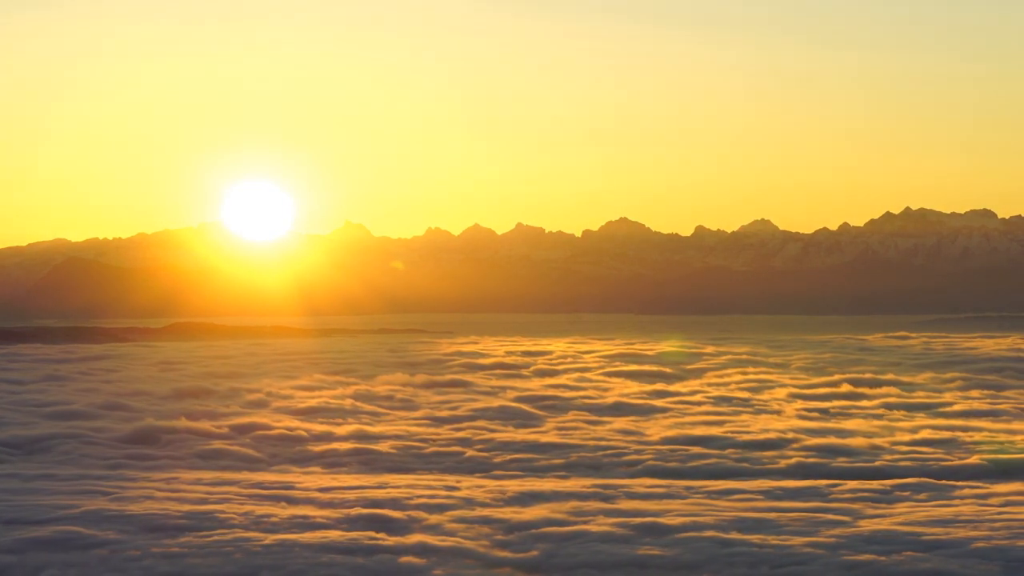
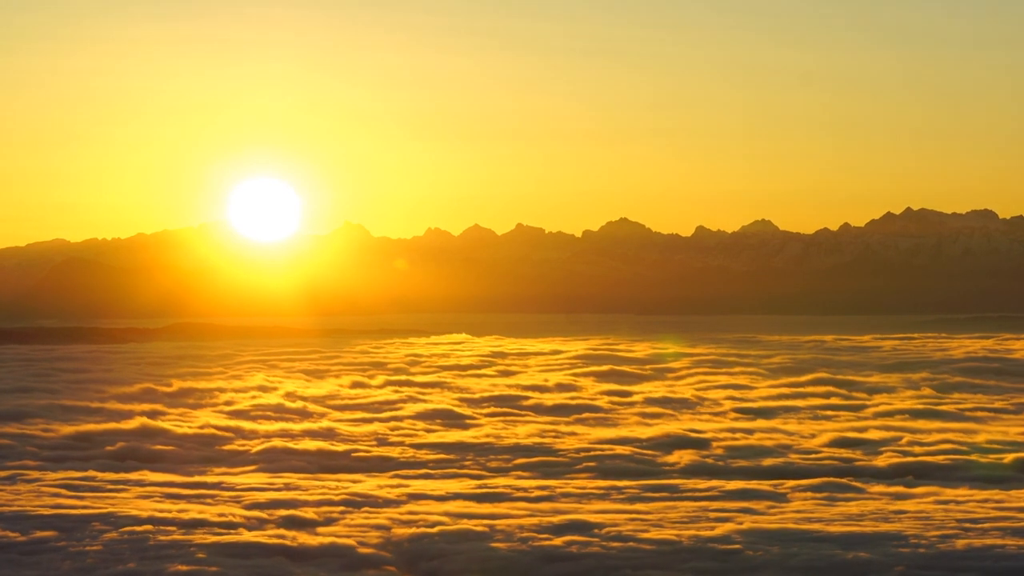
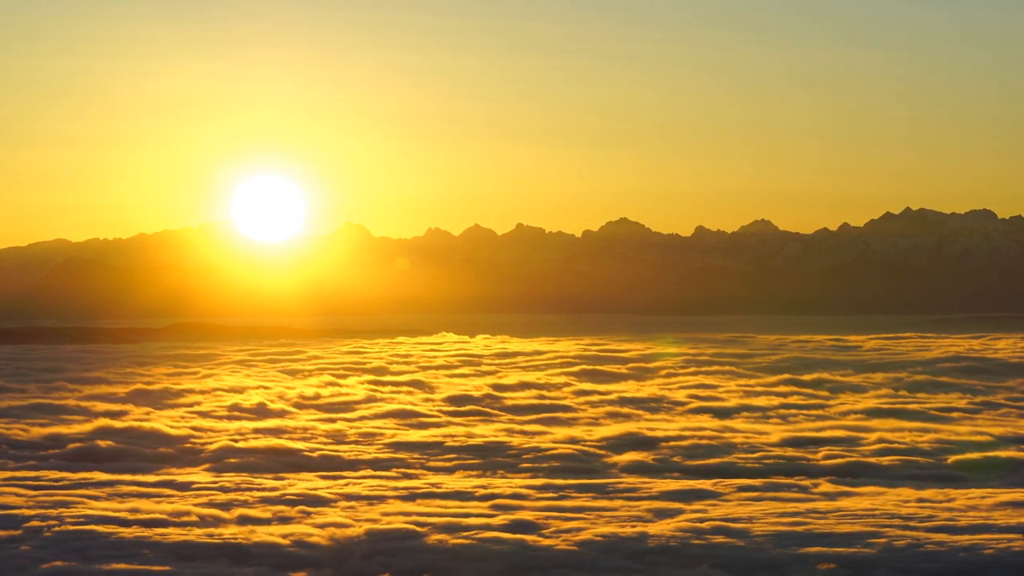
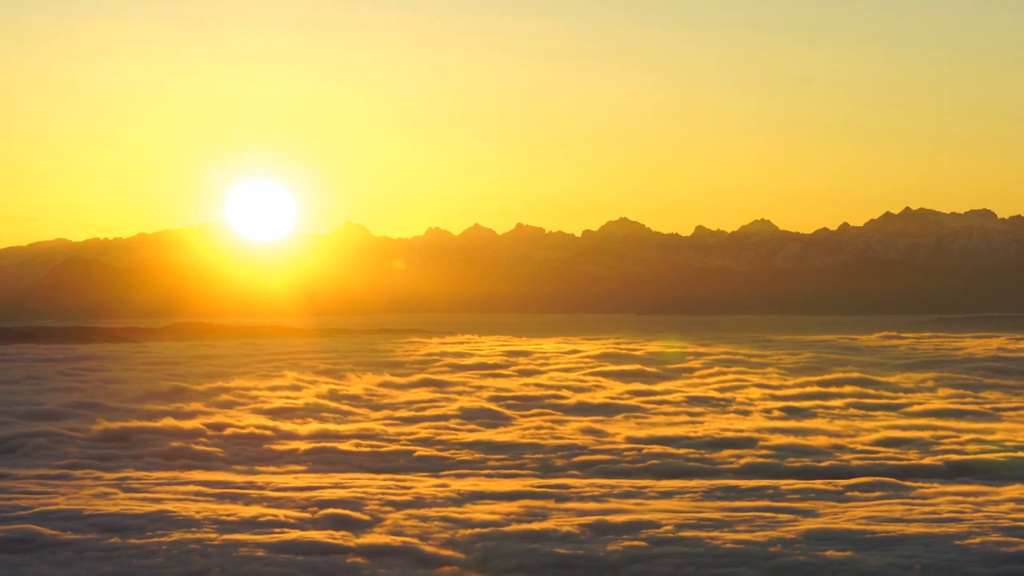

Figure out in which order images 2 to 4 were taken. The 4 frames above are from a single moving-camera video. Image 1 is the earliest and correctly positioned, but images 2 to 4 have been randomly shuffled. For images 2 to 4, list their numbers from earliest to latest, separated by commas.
4, 2, 3
